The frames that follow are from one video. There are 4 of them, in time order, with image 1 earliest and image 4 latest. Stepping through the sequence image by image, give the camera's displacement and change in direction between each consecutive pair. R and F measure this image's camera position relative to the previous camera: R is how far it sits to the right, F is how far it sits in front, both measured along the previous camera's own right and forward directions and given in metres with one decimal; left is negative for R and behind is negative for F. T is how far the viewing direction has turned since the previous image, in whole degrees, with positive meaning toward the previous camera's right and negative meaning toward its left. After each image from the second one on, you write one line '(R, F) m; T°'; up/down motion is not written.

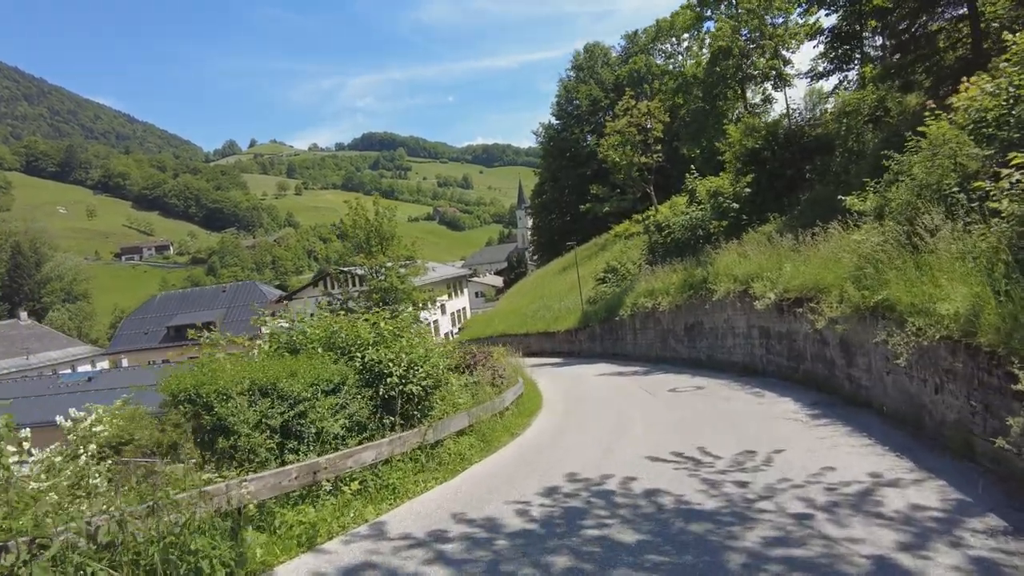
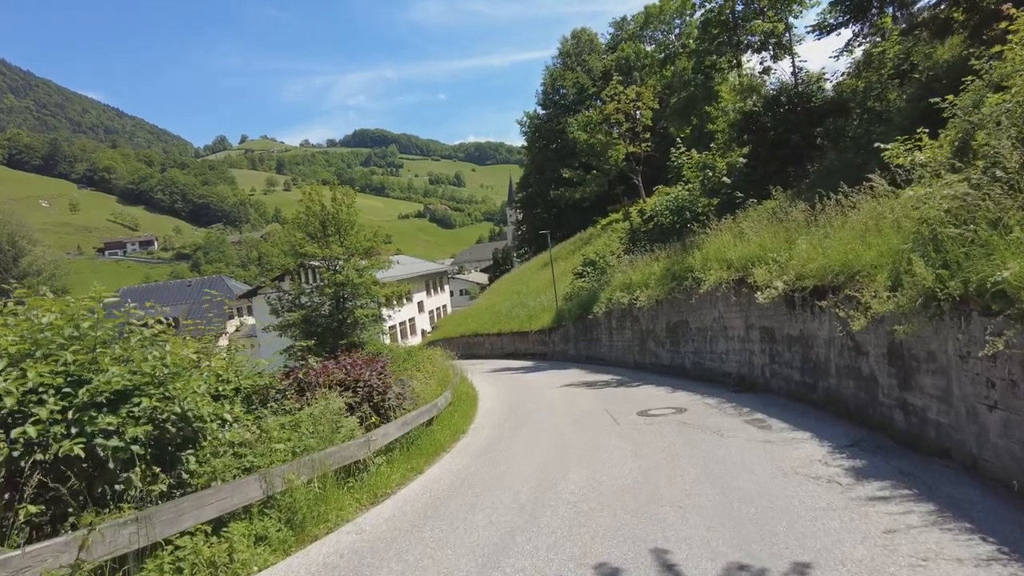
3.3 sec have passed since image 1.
(+1.3, +3.9) m; +1°
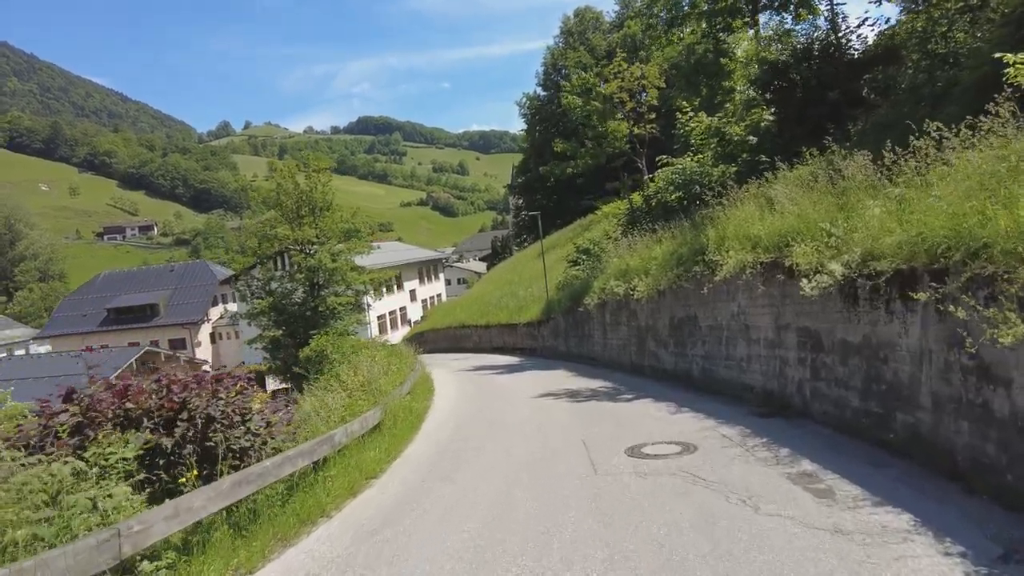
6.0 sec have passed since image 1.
(+0.8, +3.3) m; 0°
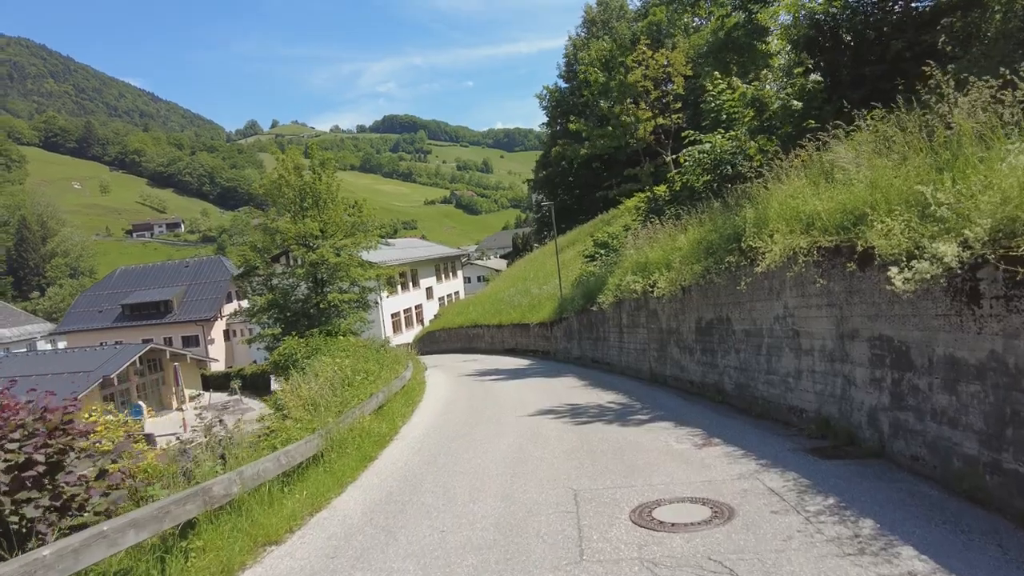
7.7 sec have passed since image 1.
(+0.5, +2.3) m; -2°
